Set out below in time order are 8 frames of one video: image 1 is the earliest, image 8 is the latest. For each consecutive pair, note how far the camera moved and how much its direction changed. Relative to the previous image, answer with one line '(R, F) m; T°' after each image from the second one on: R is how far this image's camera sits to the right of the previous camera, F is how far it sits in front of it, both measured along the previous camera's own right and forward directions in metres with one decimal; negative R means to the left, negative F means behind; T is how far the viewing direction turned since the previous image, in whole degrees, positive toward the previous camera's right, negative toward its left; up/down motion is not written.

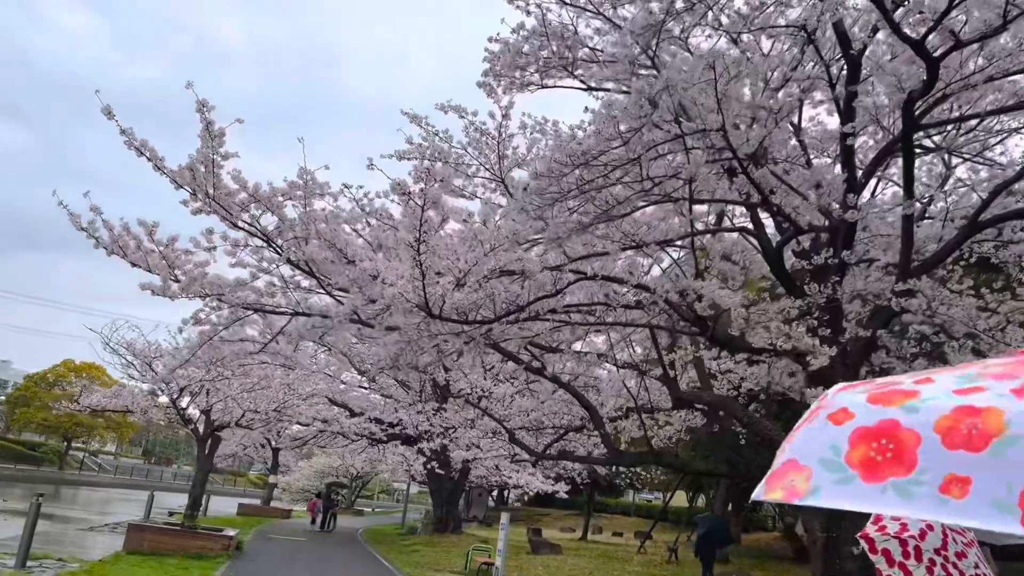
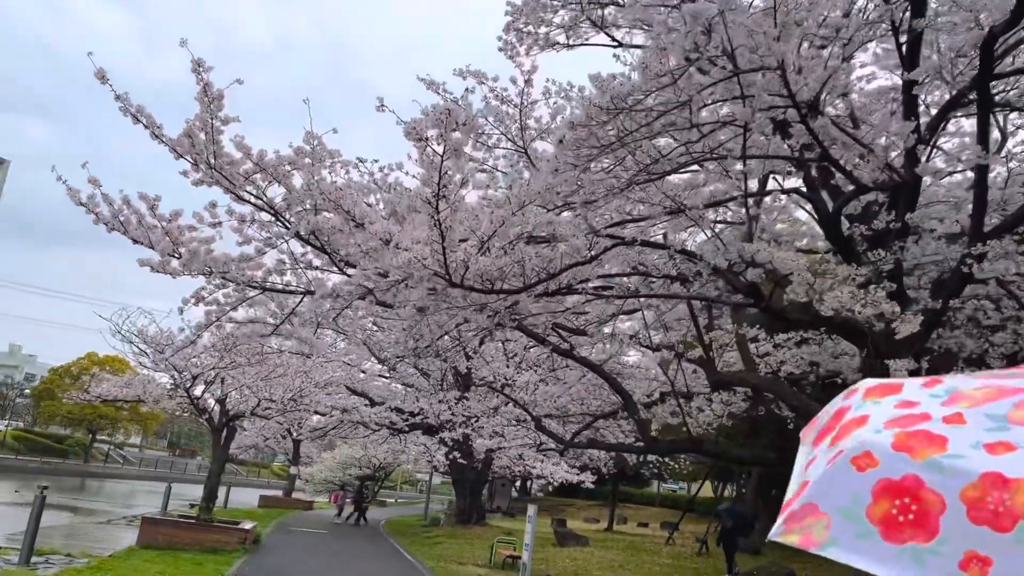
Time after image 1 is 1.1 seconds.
(-0.1, +0.7) m; -1°
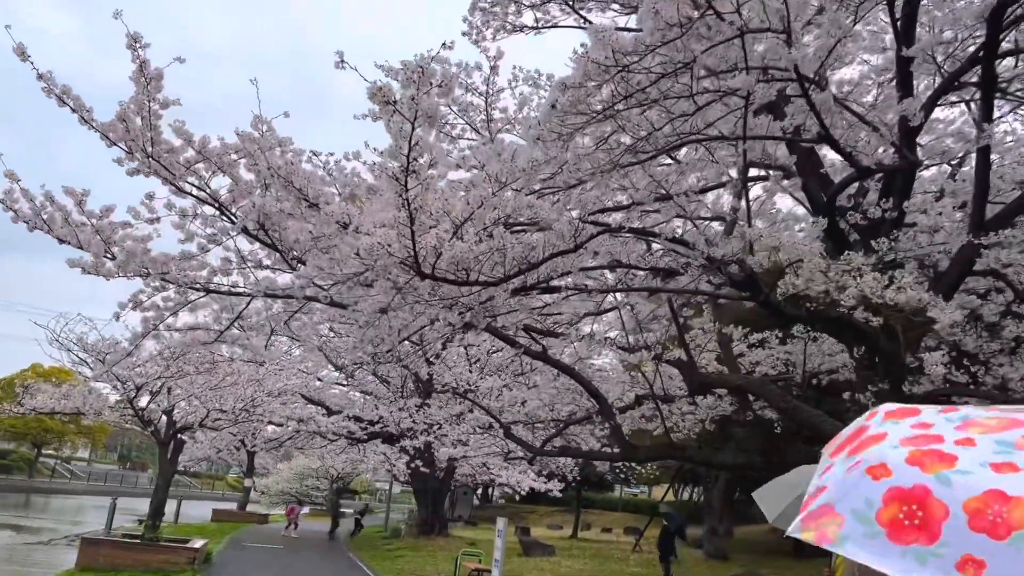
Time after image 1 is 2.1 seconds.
(-0.1, +0.6) m; +3°
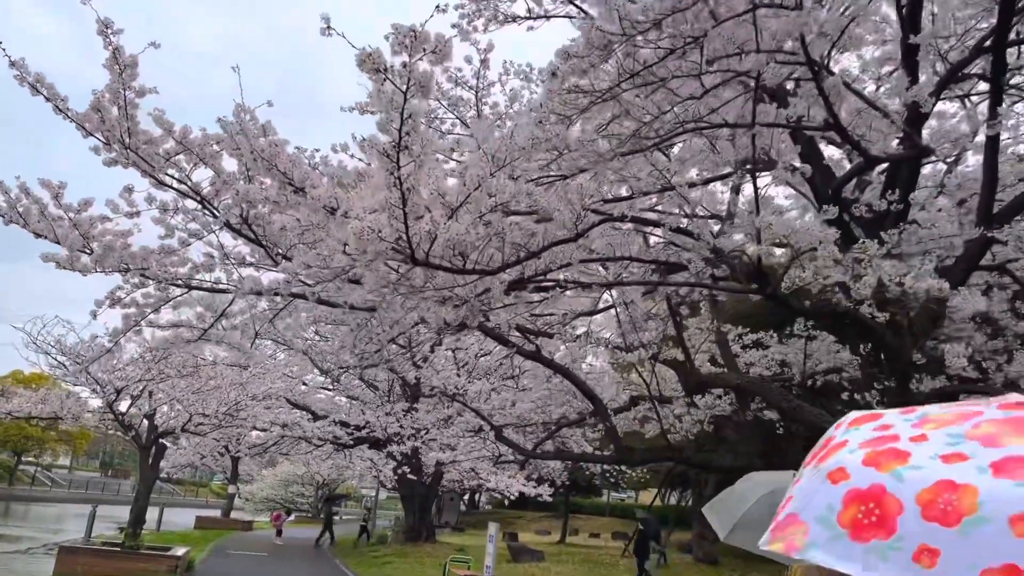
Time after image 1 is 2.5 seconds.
(-0.1, +0.2) m; +1°
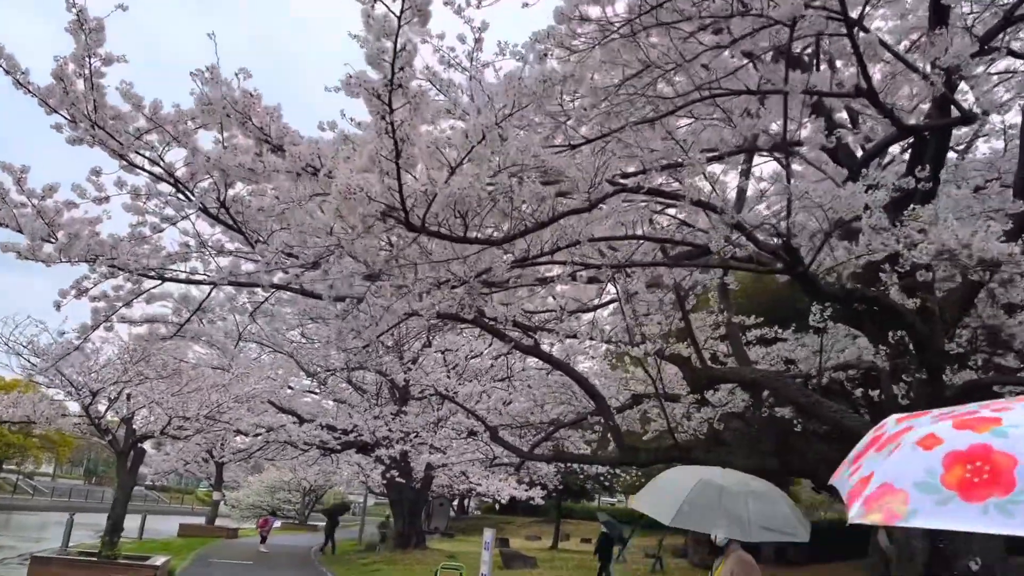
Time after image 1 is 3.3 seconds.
(-0.1, +0.5) m; +1°
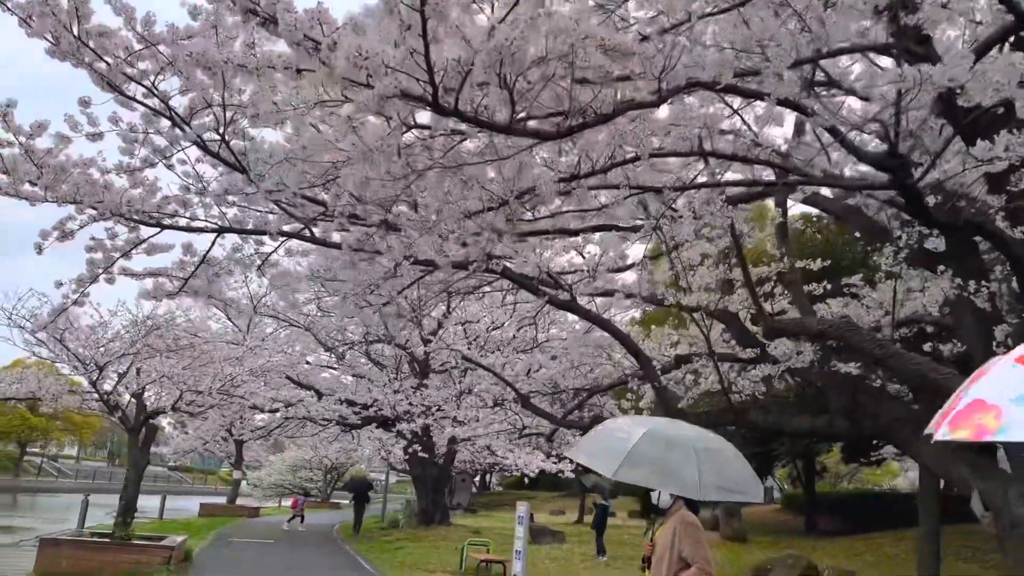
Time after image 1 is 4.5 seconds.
(-0.1, +0.7) m; -1°
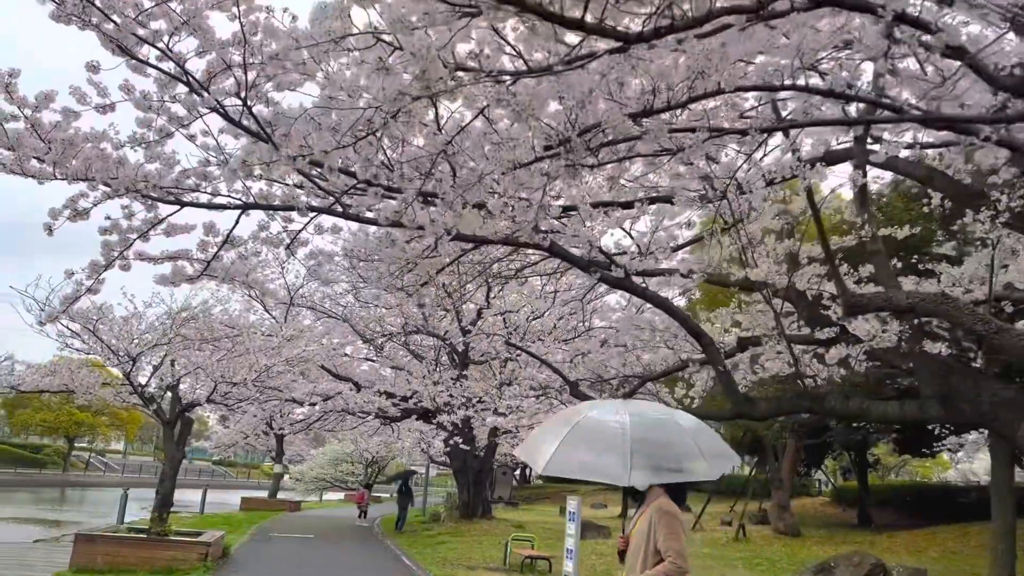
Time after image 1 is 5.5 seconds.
(-0.1, +0.6) m; -3°
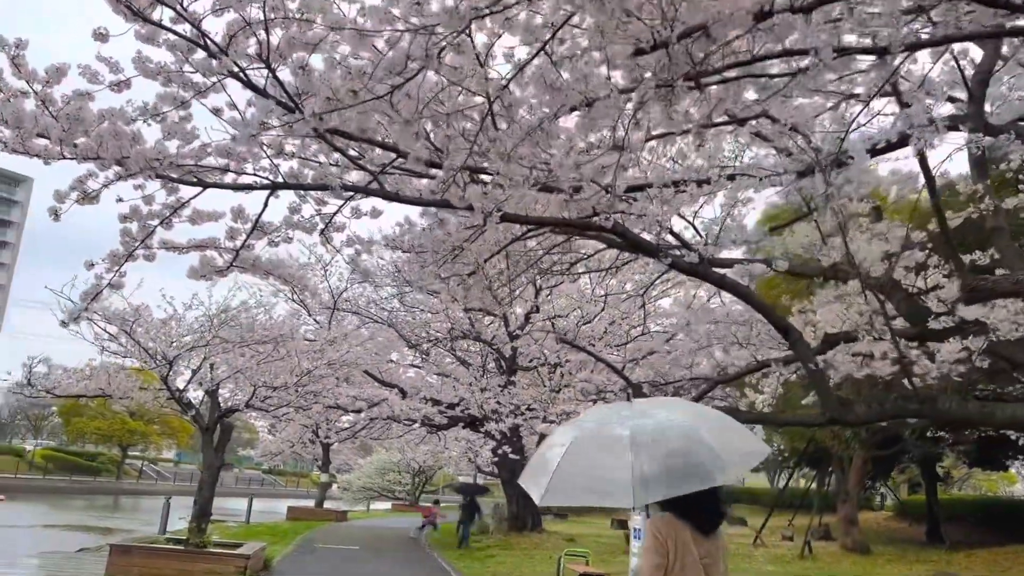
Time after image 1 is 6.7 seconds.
(-0.1, +0.7) m; -3°
